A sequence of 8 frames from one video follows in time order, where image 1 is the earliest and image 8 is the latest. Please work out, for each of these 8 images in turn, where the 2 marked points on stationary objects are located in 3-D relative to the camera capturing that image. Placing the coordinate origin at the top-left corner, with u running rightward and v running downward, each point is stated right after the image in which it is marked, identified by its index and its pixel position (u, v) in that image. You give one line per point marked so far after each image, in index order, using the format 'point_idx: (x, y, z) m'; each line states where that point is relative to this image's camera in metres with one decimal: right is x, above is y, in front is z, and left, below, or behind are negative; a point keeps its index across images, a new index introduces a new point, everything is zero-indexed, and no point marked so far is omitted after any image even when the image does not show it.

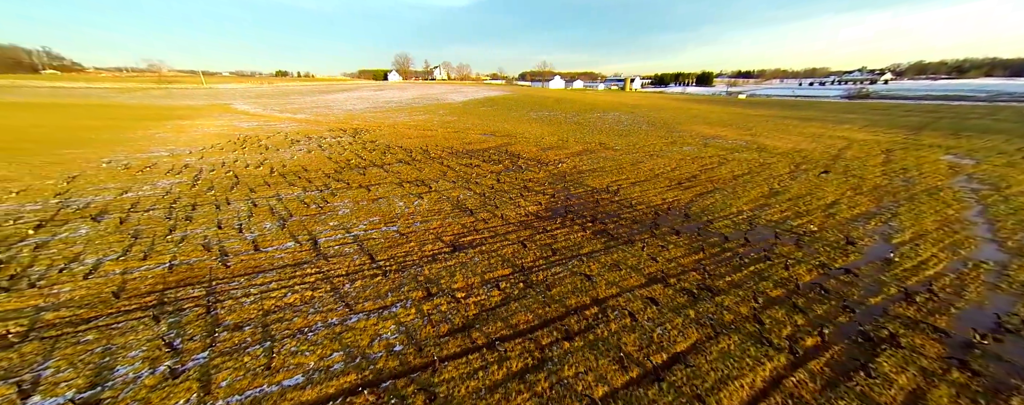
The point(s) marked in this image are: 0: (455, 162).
0: (-3.0, +2.0, +13.8) m
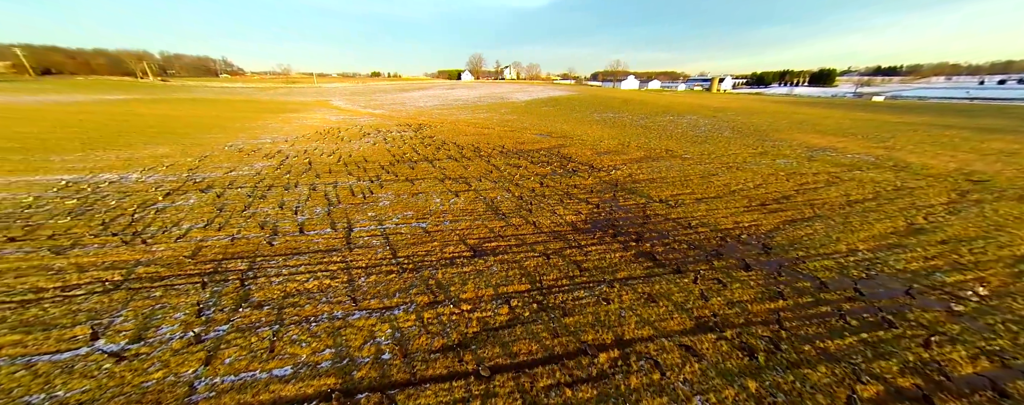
0: (-0.6, +2.1, +13.6) m
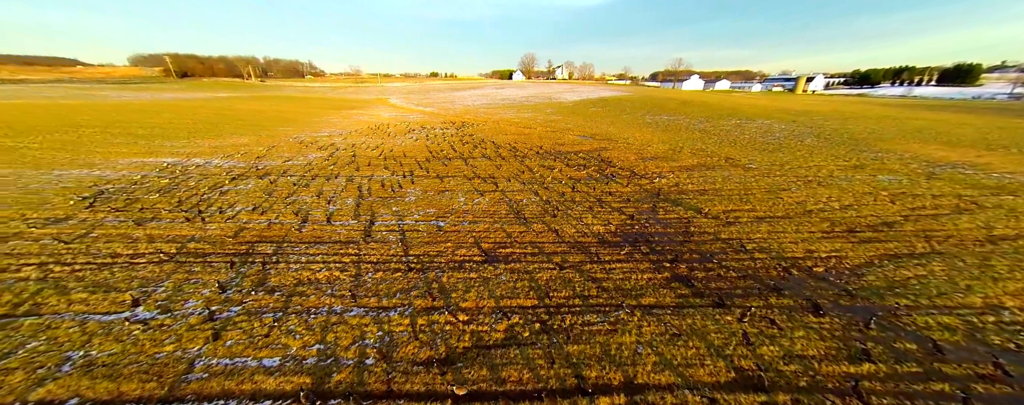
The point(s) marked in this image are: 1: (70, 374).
0: (+1.1, +1.9, +13.1) m
1: (-5.2, -2.0, +3.2) m
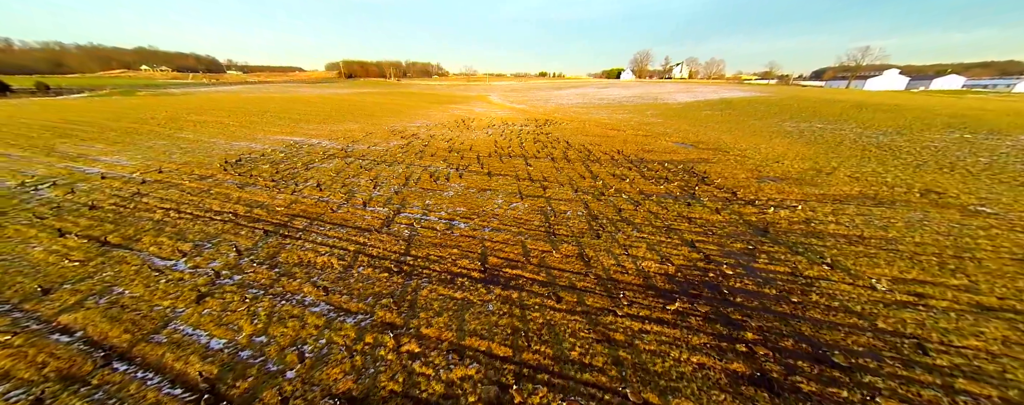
0: (+3.8, +1.4, +11.2) m
1: (-5.8, -1.5, +3.8) m
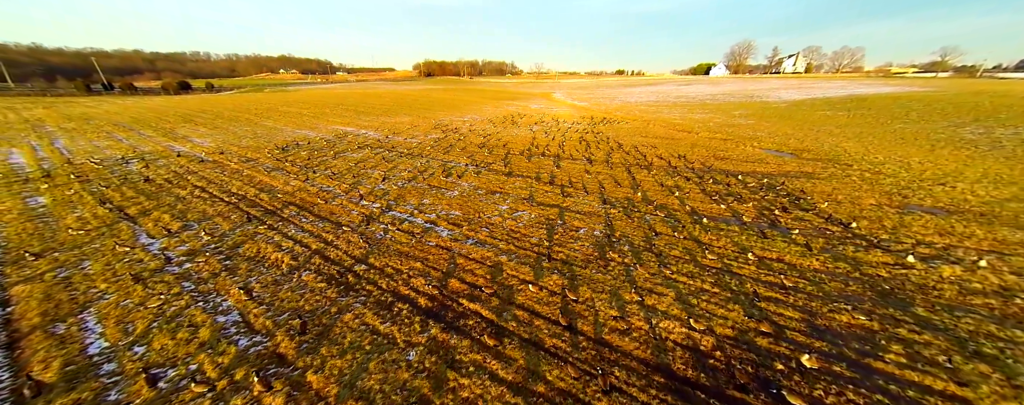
0: (+4.6, +0.9, +8.9) m
1: (-6.6, -1.1, +3.9) m
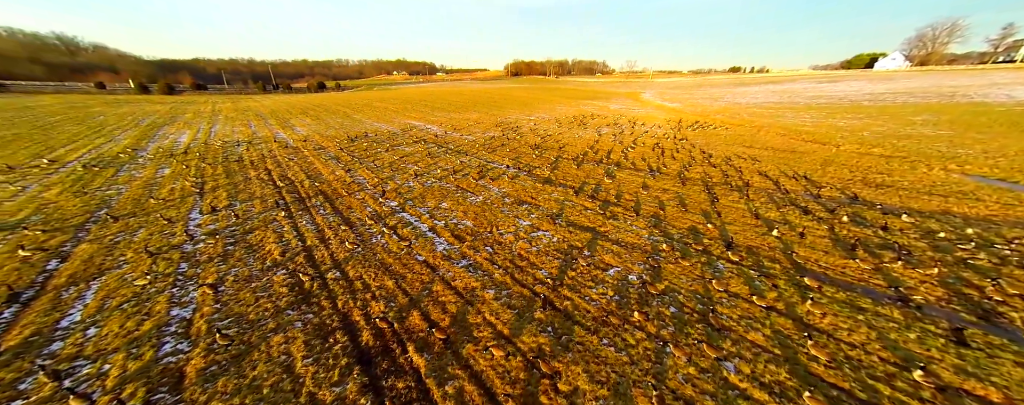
0: (+5.5, 0.0, +6.3) m
1: (-6.8, -0.7, +4.5) m
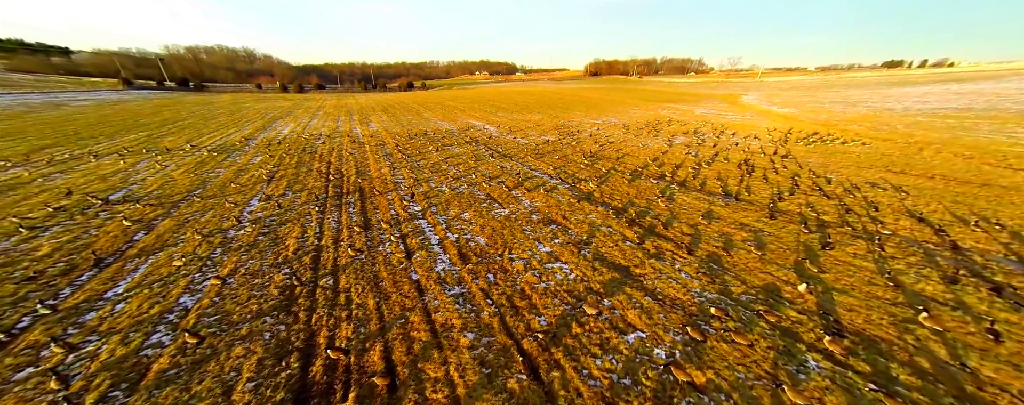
0: (+5.8, -0.9, +4.2) m
1: (-6.5, -0.4, +5.4) m
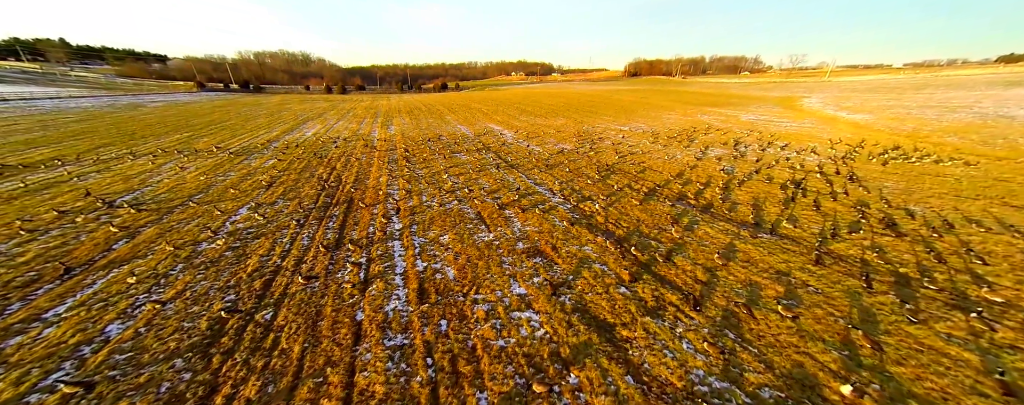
0: (+5.2, -1.7, +2.9) m
1: (-6.9, -0.5, +5.4) m
